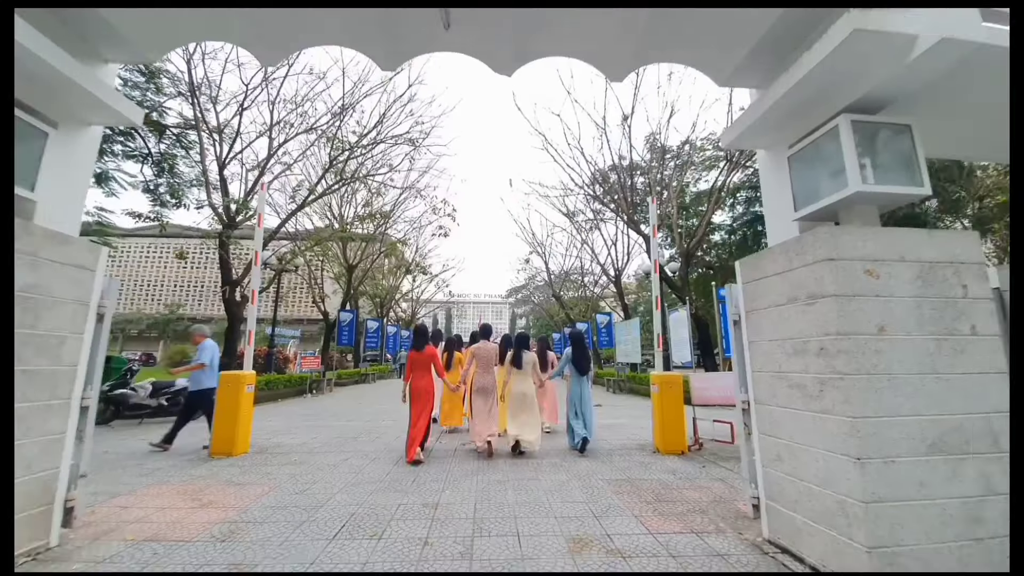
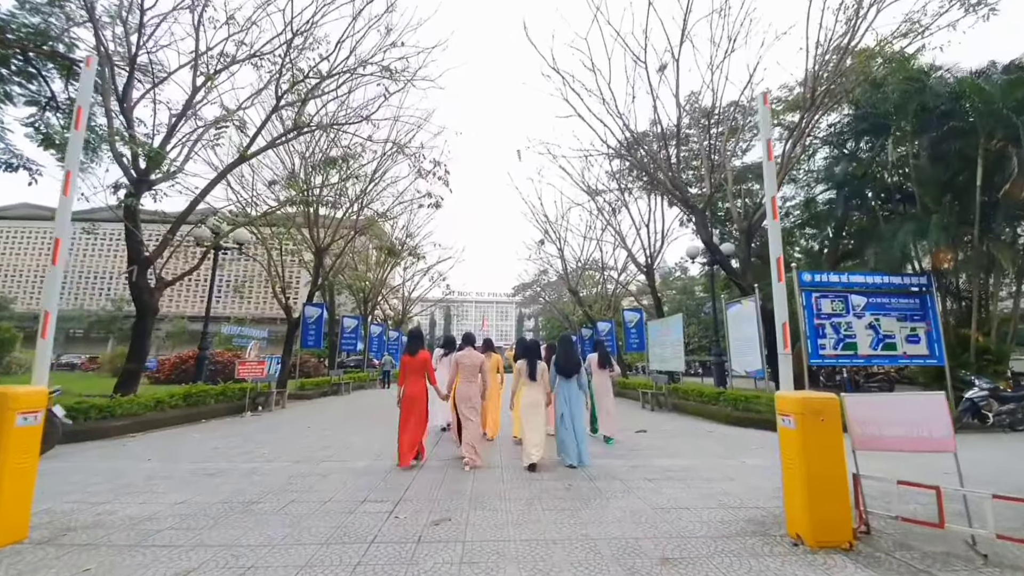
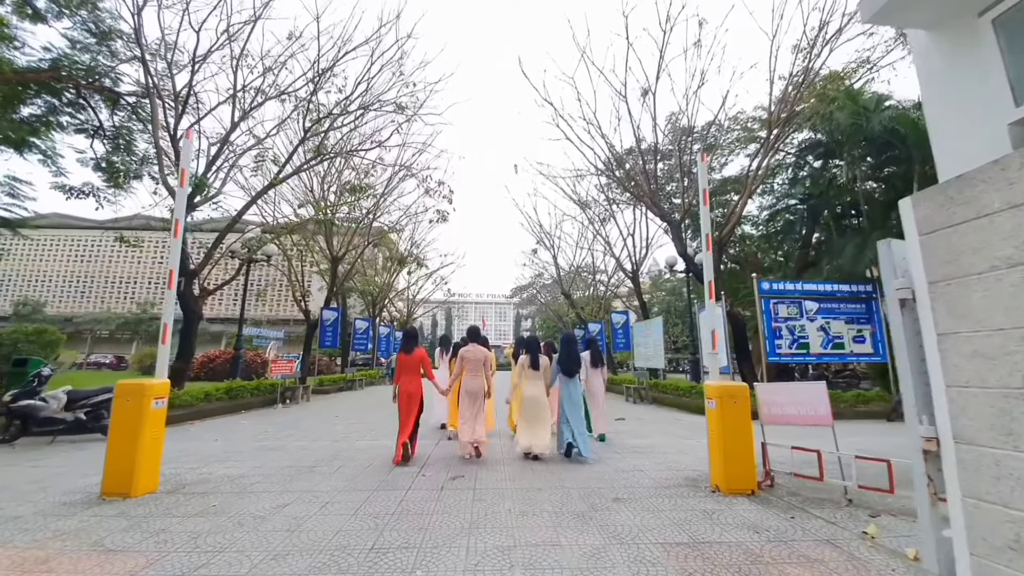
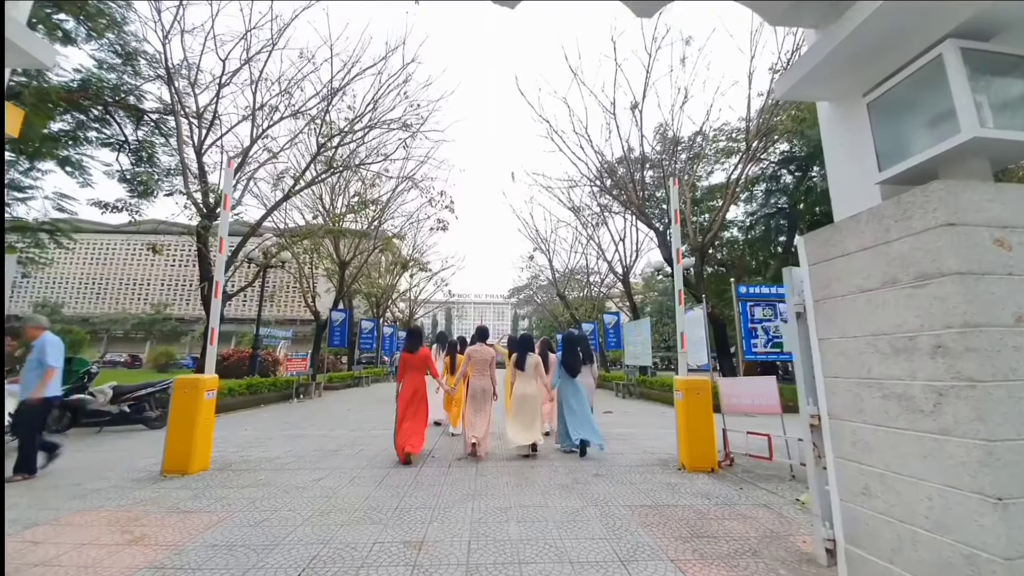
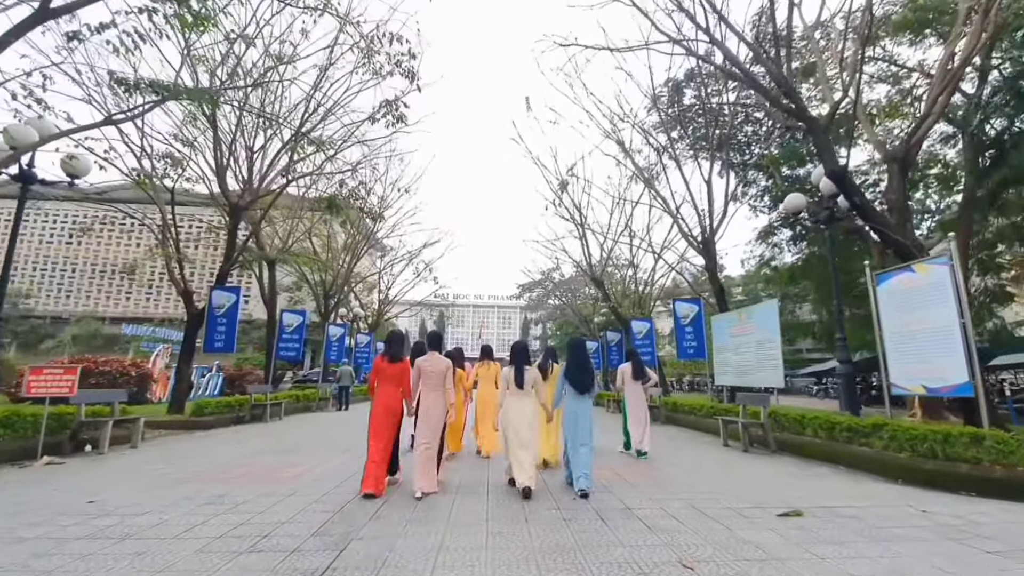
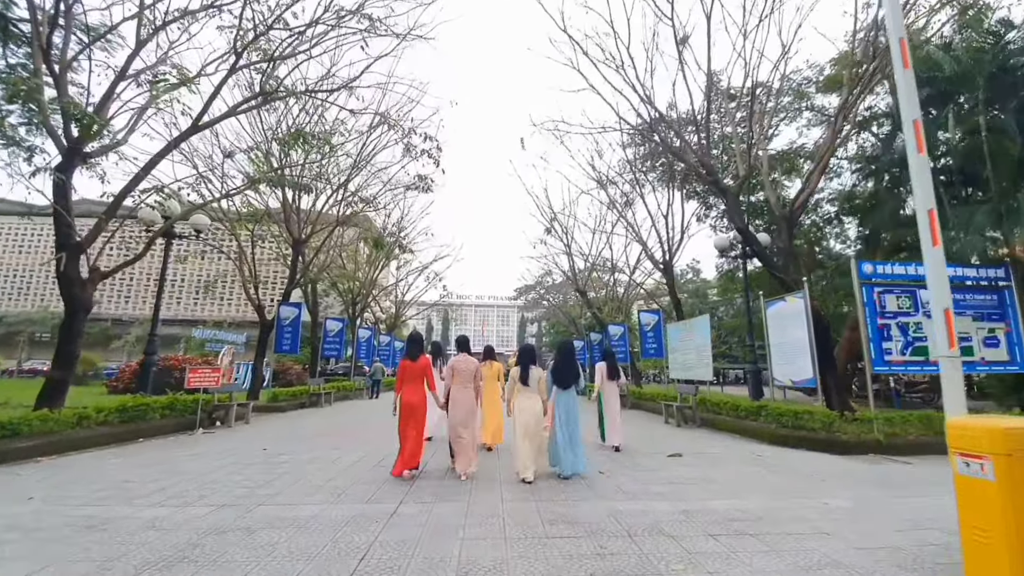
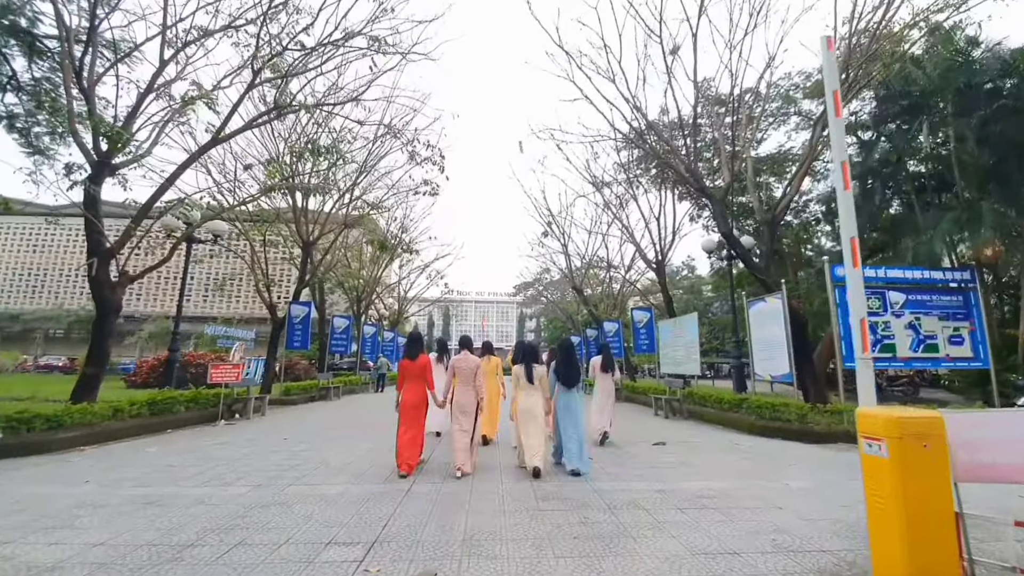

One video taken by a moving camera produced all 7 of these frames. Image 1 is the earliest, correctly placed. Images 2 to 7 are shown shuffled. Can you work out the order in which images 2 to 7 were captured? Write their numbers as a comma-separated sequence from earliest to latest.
4, 3, 2, 7, 6, 5
